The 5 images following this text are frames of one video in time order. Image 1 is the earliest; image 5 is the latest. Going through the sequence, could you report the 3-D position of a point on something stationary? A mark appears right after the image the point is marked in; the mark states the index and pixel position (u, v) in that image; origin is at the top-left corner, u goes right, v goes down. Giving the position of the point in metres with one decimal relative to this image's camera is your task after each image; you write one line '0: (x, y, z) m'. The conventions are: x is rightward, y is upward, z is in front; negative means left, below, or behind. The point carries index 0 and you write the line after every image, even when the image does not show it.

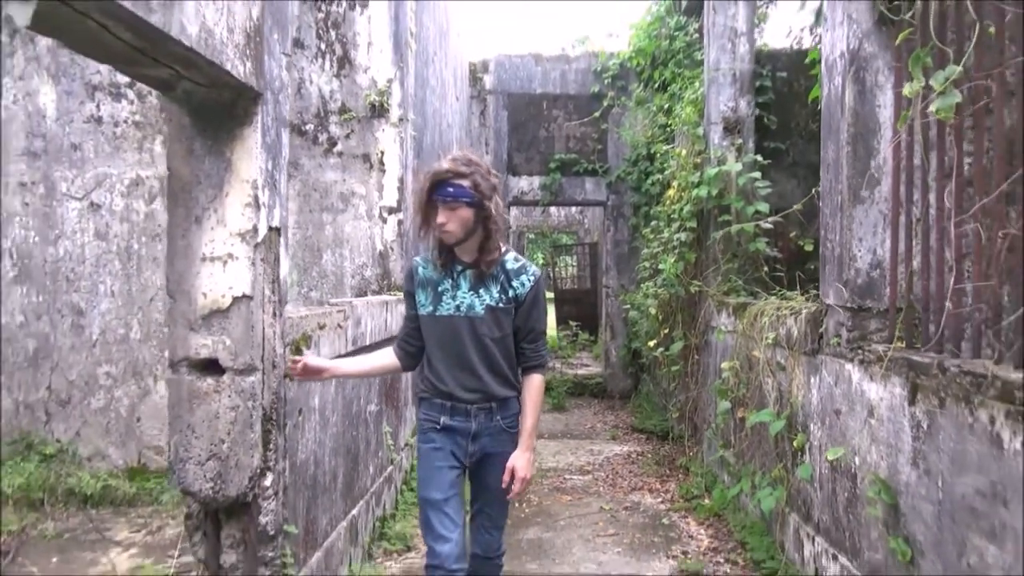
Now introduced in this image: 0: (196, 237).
0: (-1.0, +0.2, +2.5) m
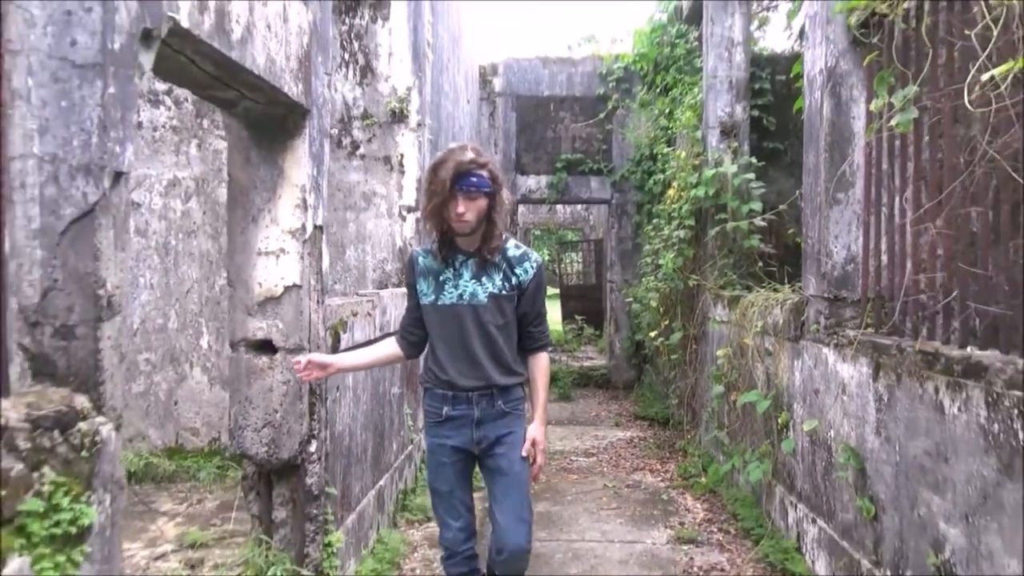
0: (-0.9, +0.2, +2.8) m
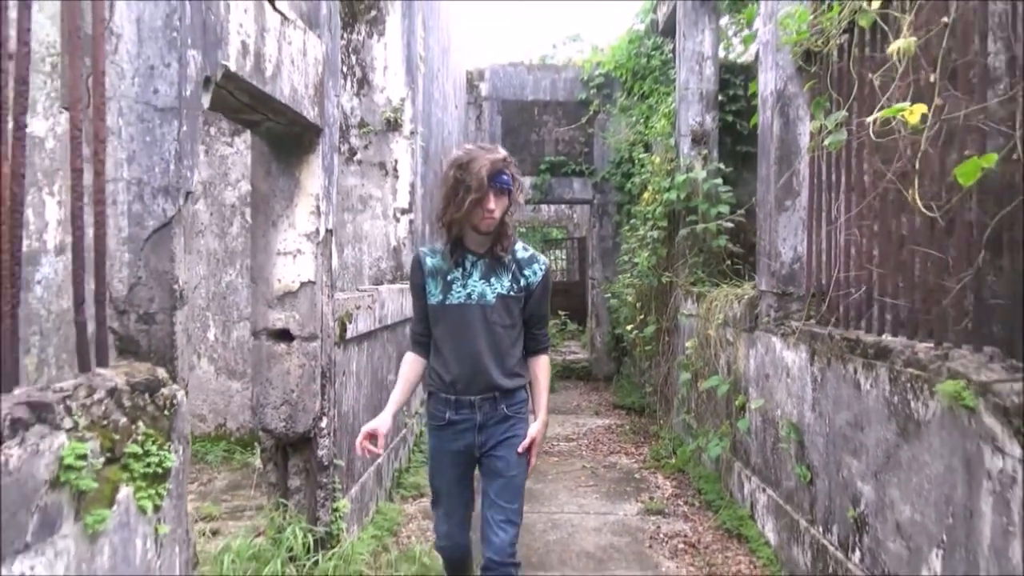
0: (-1.0, +0.2, +3.3) m
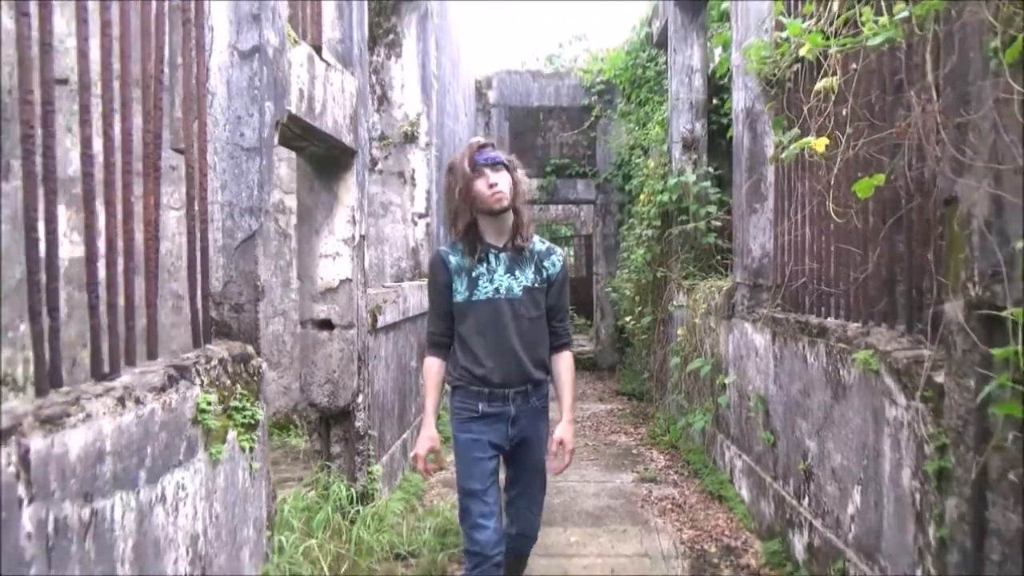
0: (-0.9, +0.2, +3.9) m
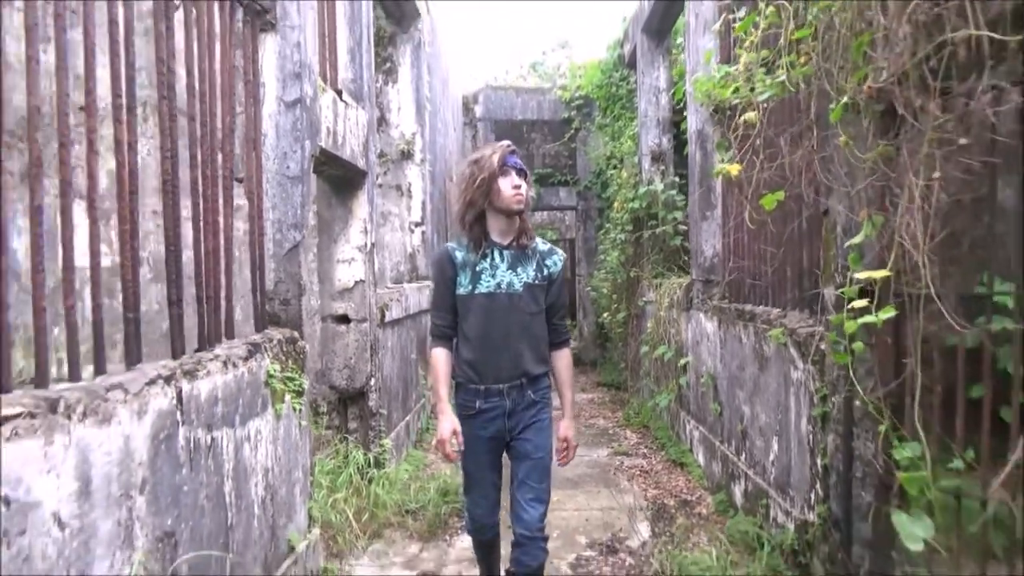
0: (-1.0, +0.2, +4.6) m
